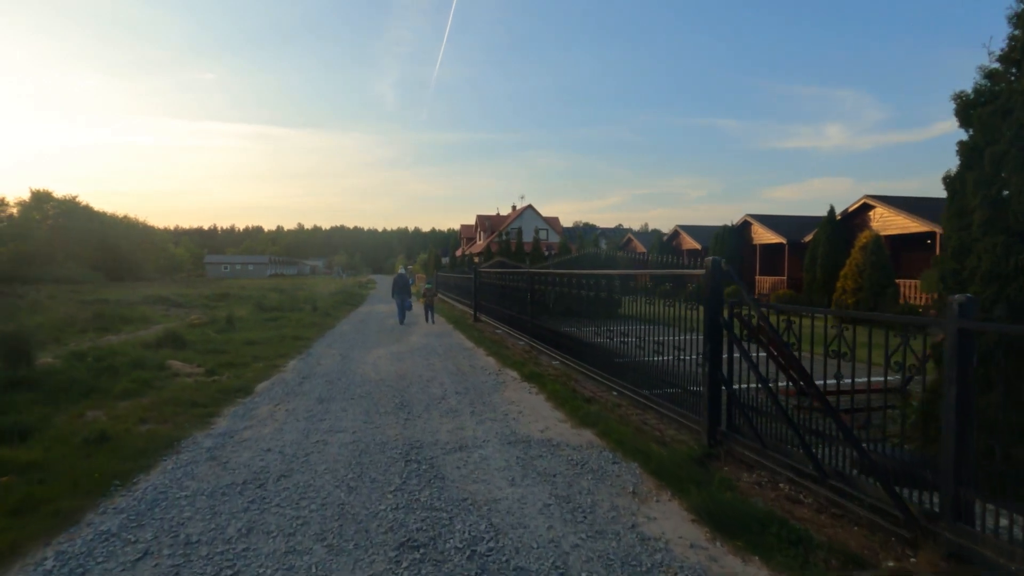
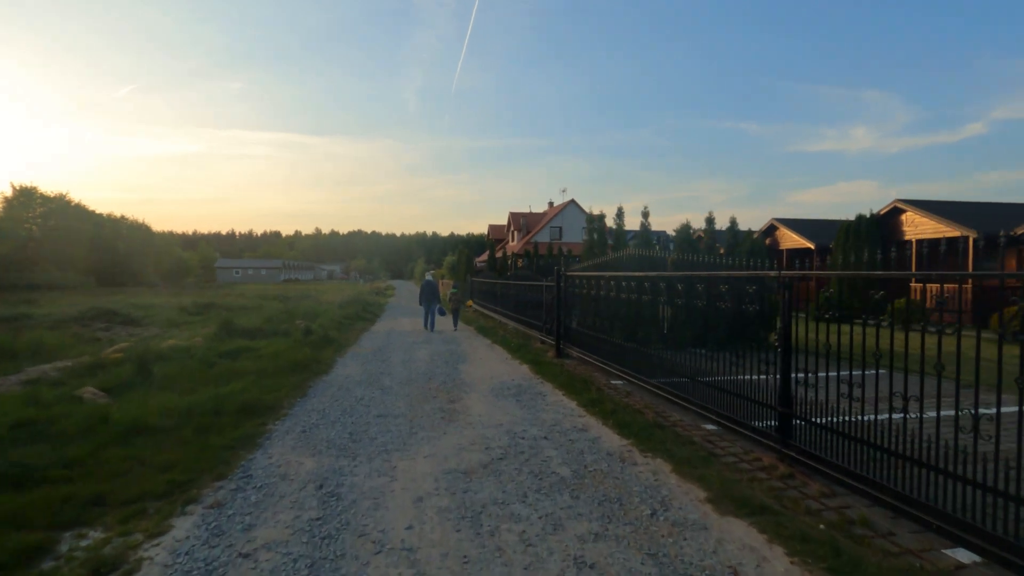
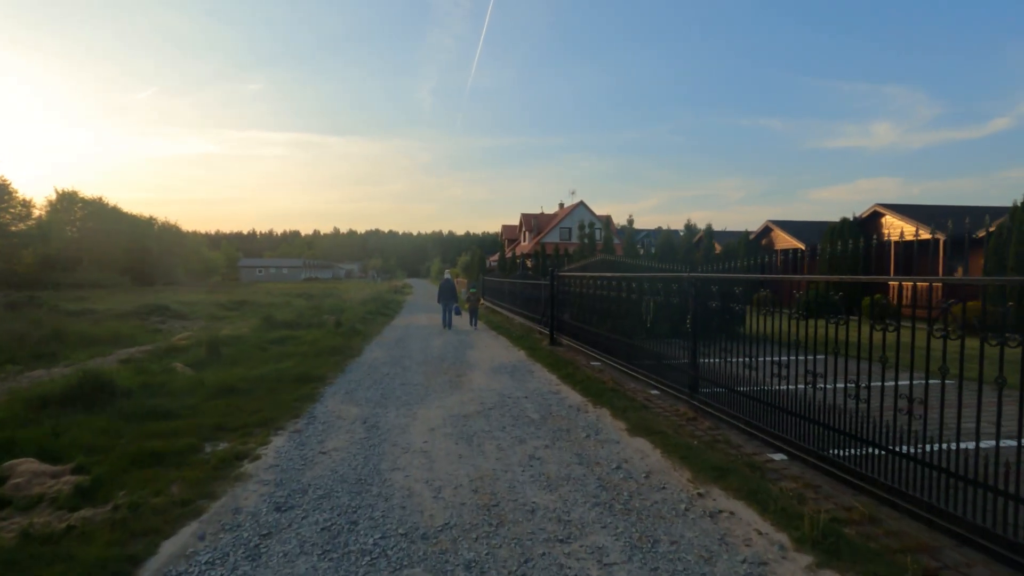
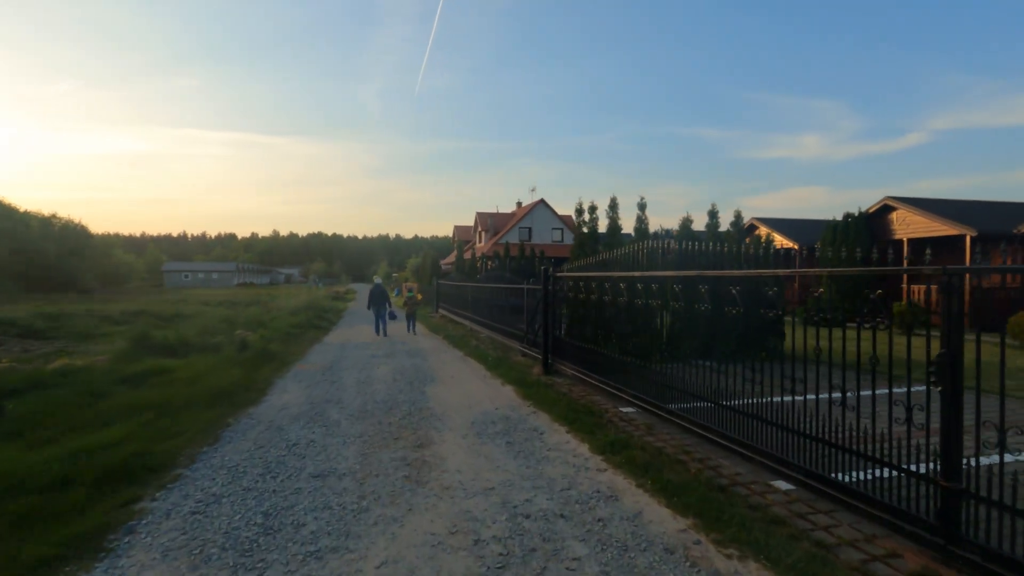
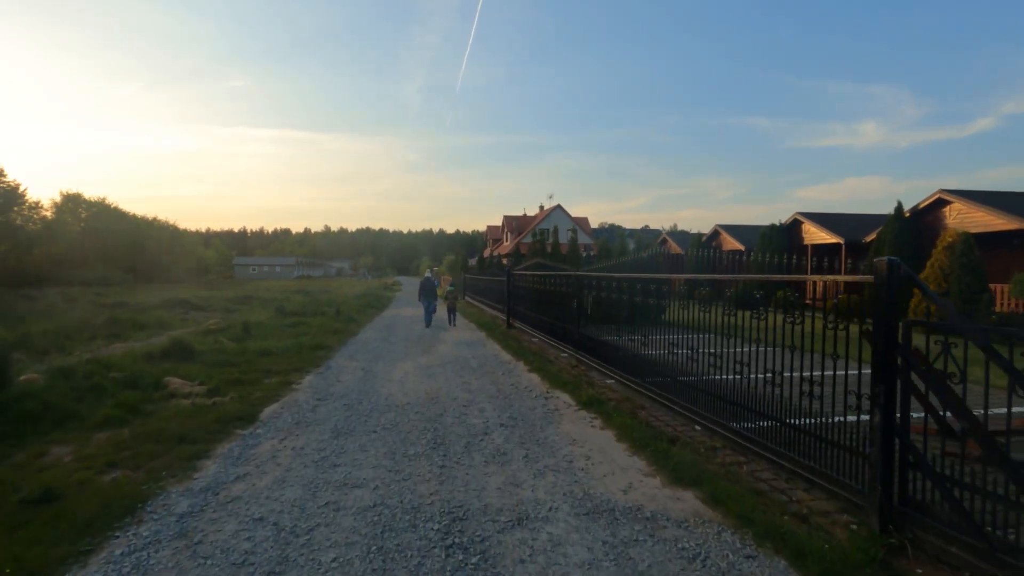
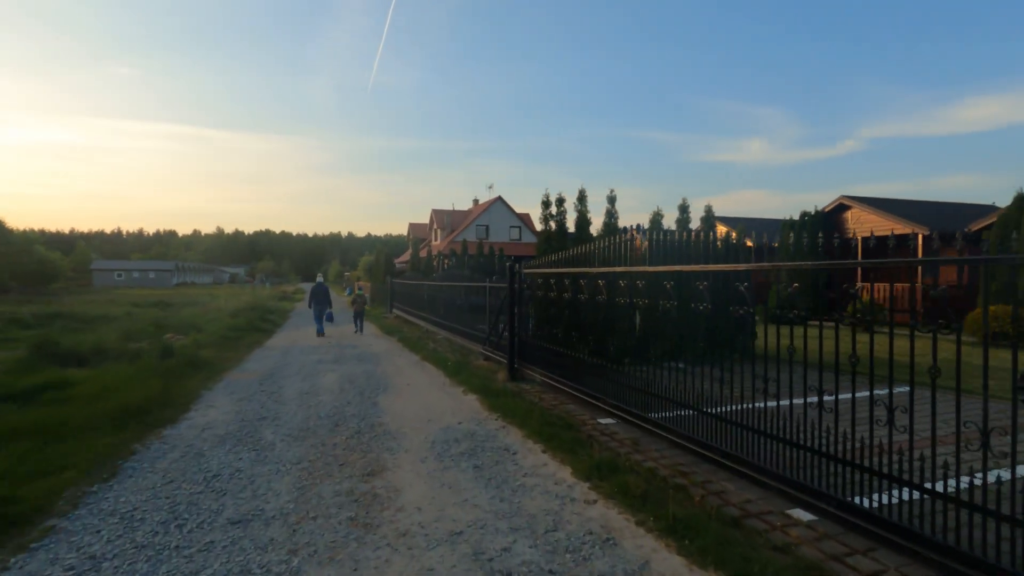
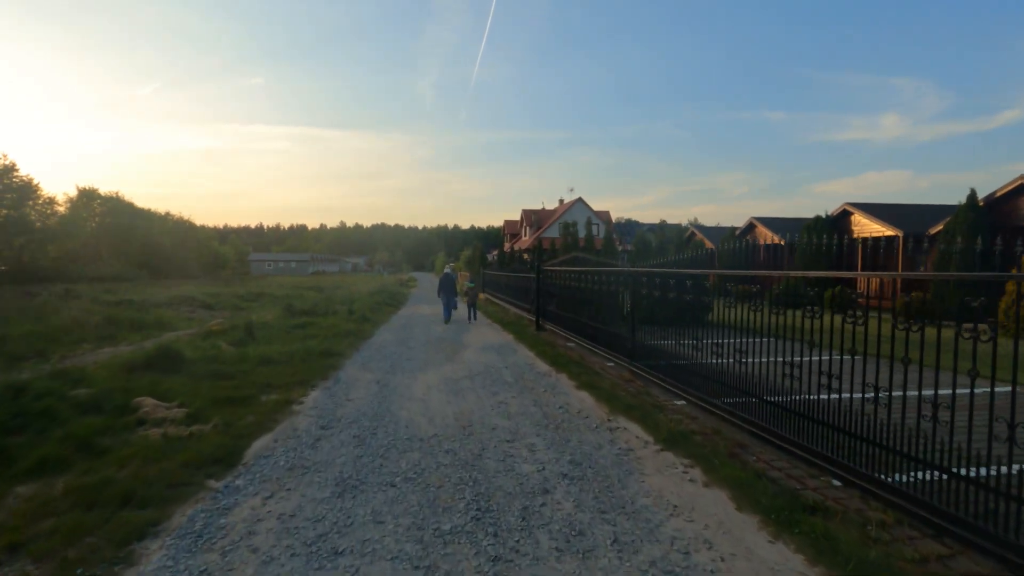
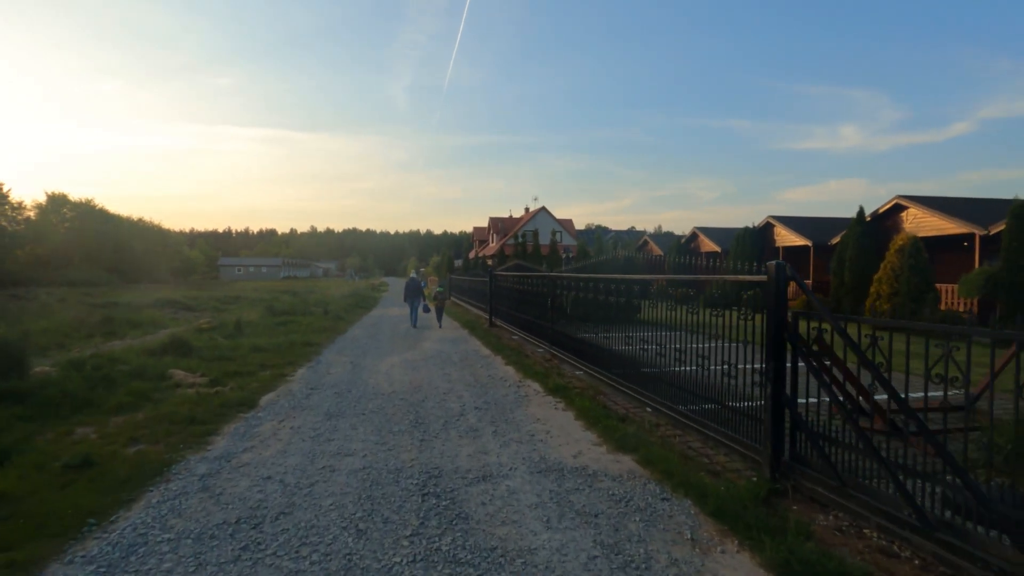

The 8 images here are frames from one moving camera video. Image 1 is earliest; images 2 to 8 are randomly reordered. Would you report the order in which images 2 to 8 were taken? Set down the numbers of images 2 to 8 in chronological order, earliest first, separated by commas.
8, 5, 7, 3, 2, 4, 6
